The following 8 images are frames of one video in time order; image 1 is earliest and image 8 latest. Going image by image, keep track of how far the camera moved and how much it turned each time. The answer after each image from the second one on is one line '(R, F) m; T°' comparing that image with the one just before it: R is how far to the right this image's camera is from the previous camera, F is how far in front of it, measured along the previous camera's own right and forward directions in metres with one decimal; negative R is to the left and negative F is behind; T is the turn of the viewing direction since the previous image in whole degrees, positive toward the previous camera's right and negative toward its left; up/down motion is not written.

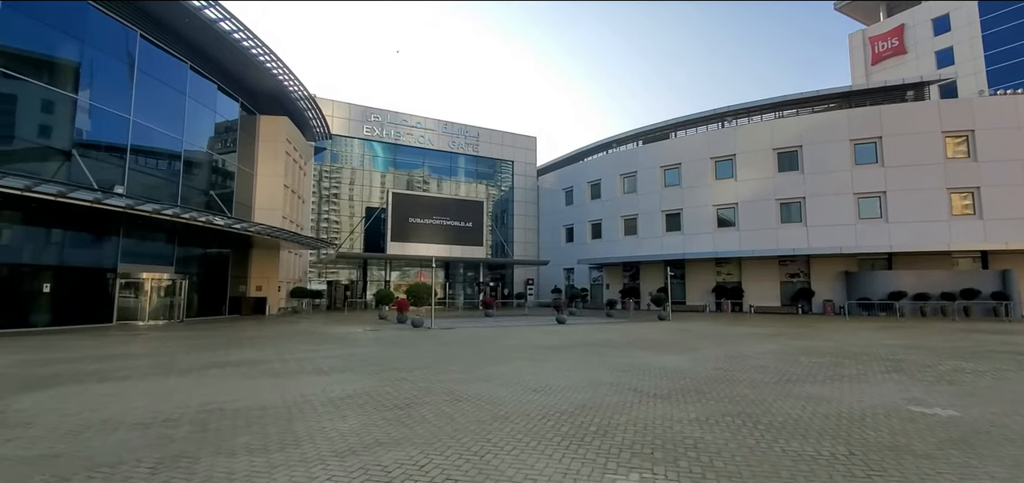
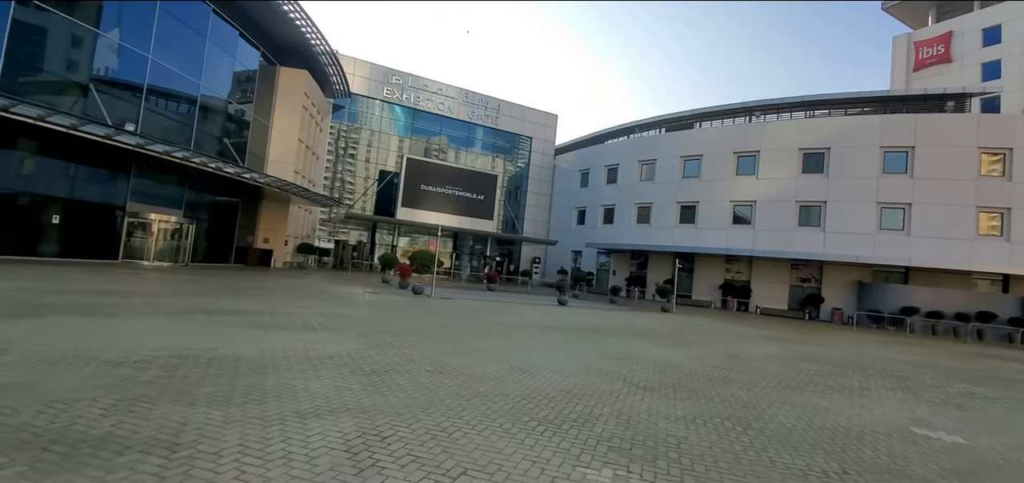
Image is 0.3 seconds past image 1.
(+0.1, +0.2) m; -1°
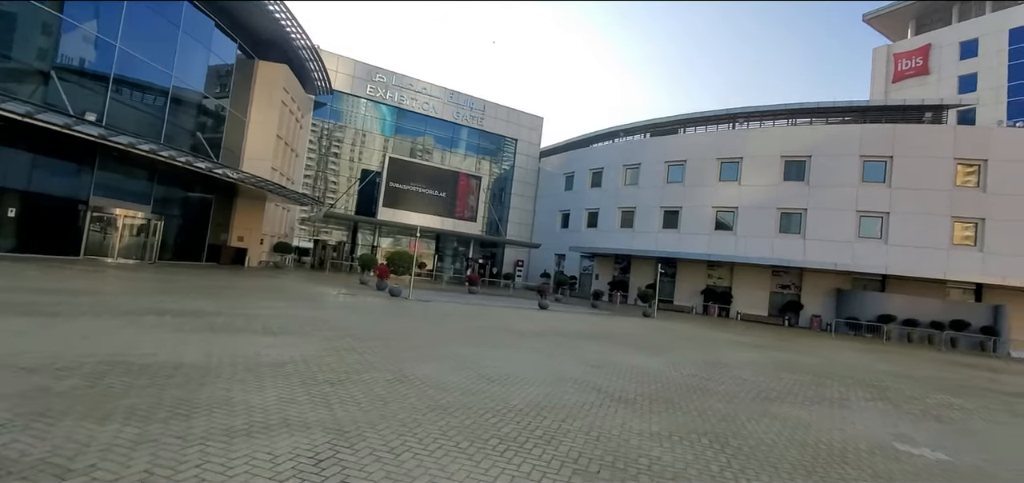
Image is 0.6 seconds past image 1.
(+0.2, +0.3) m; +2°
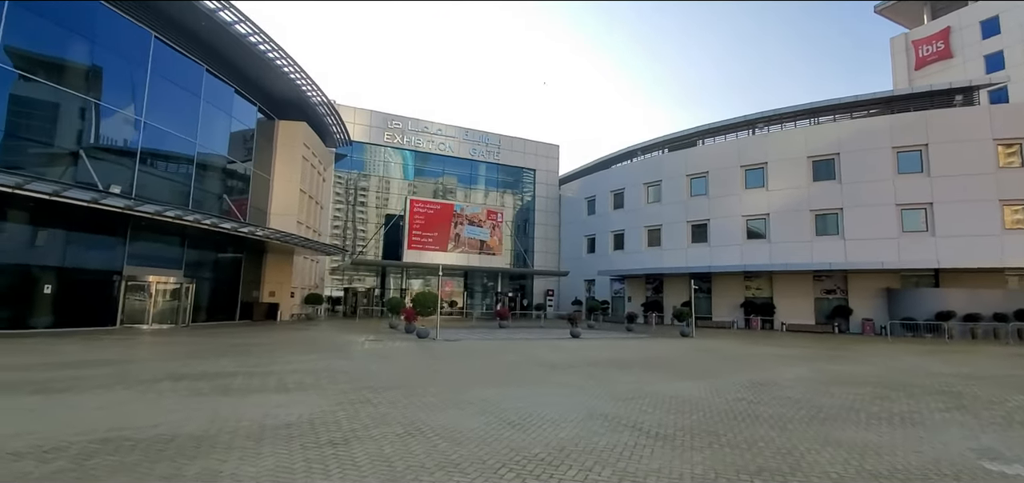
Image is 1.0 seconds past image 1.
(+0.2, +0.3) m; -3°
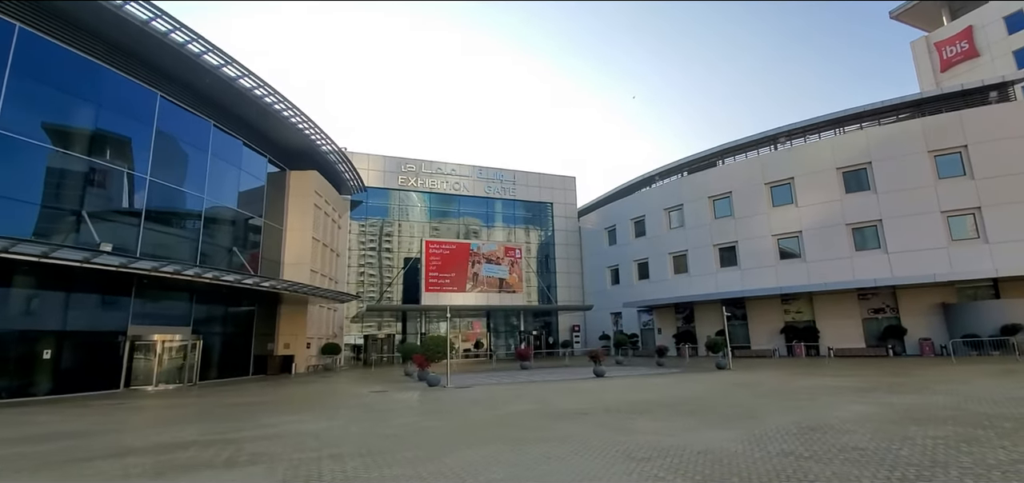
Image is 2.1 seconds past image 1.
(+0.5, +0.9) m; -3°
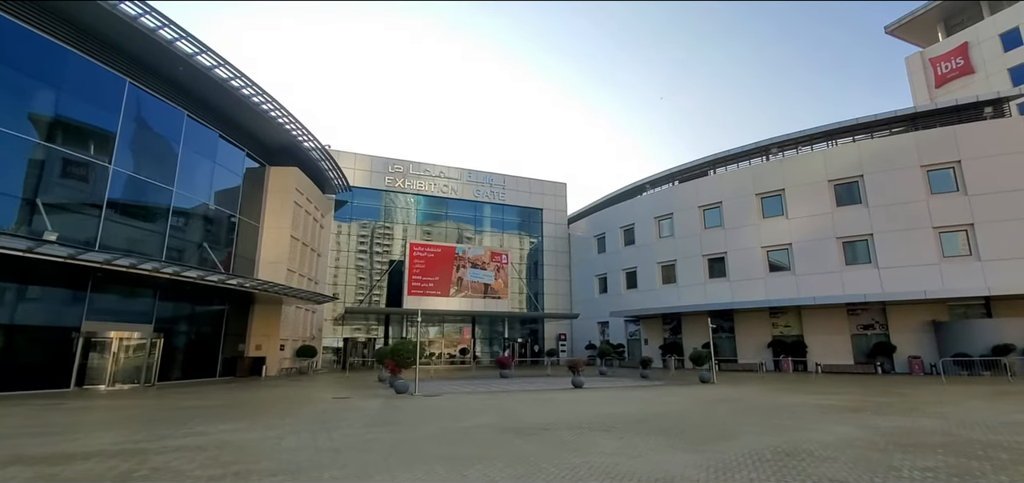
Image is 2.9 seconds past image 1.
(+0.5, +0.6) m; +1°
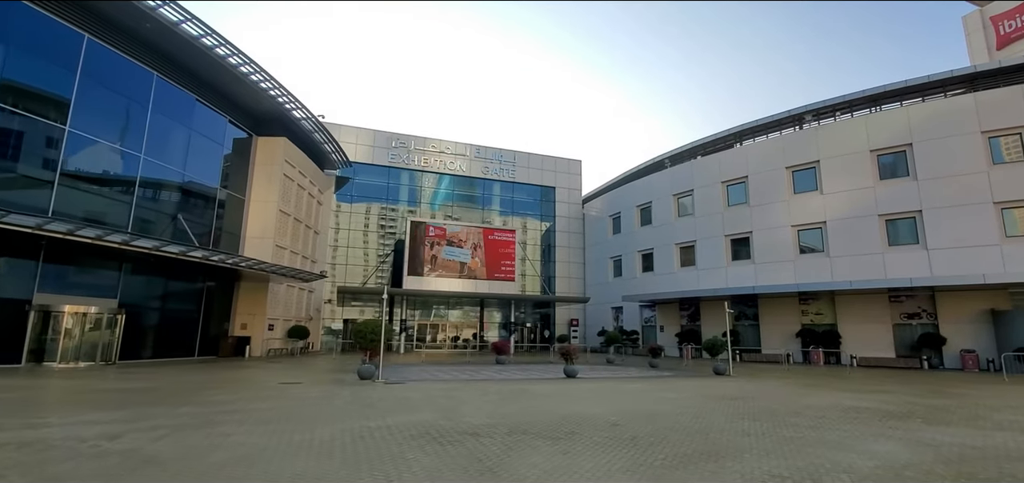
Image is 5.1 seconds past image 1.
(+1.2, +1.9) m; -3°
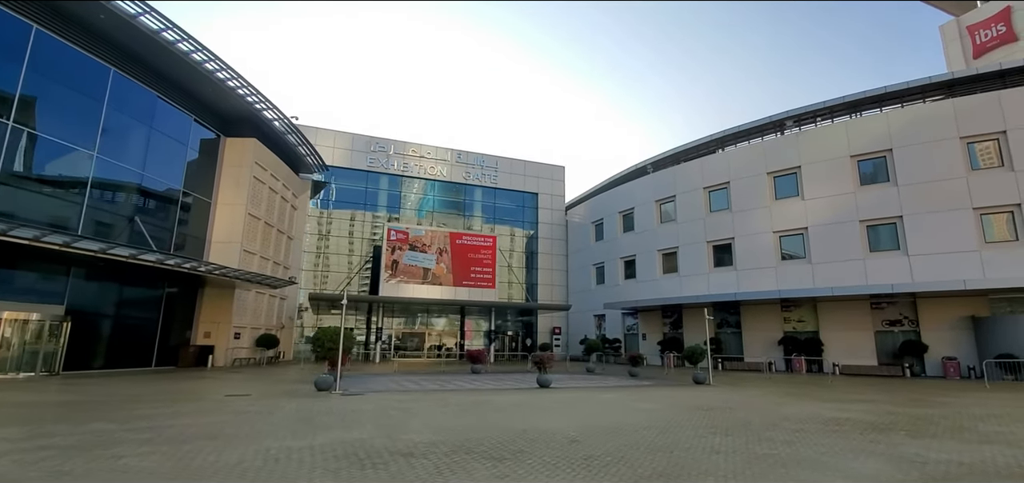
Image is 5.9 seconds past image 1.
(+0.5, +0.6) m; +1°
